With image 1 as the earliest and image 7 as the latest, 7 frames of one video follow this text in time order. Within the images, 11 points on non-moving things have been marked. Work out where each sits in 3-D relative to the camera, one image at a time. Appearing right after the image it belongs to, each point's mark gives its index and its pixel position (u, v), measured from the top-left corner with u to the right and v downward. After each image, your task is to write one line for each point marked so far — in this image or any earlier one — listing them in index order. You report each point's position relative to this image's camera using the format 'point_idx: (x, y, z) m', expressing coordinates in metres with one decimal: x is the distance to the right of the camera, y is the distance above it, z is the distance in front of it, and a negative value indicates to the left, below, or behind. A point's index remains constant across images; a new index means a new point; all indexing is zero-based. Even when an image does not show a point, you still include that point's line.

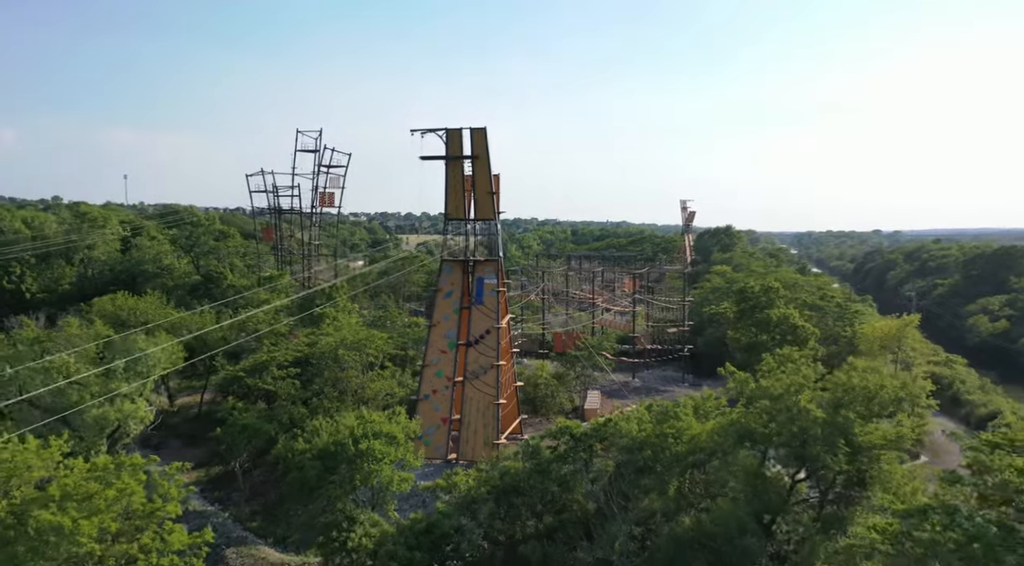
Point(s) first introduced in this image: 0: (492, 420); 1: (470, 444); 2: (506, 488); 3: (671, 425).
0: (-0.5, -3.5, +19.3) m
1: (-1.1, -4.1, +19.2) m
2: (0.0, -3.2, +11.1) m
3: (+2.5, -2.2, +11.7) m
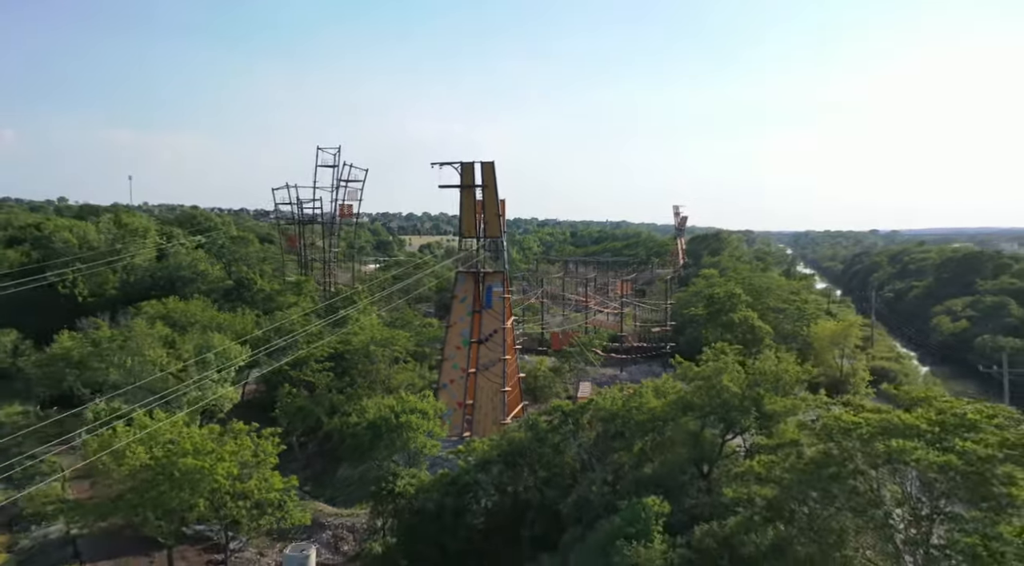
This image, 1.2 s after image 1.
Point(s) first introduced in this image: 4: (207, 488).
0: (-0.4, -3.7, +23.2) m
1: (-1.0, -4.3, +23.2) m
2: (+0.1, -3.5, +15.1) m
3: (+2.6, -2.4, +15.7) m
4: (-5.8, -3.8, +14.4) m
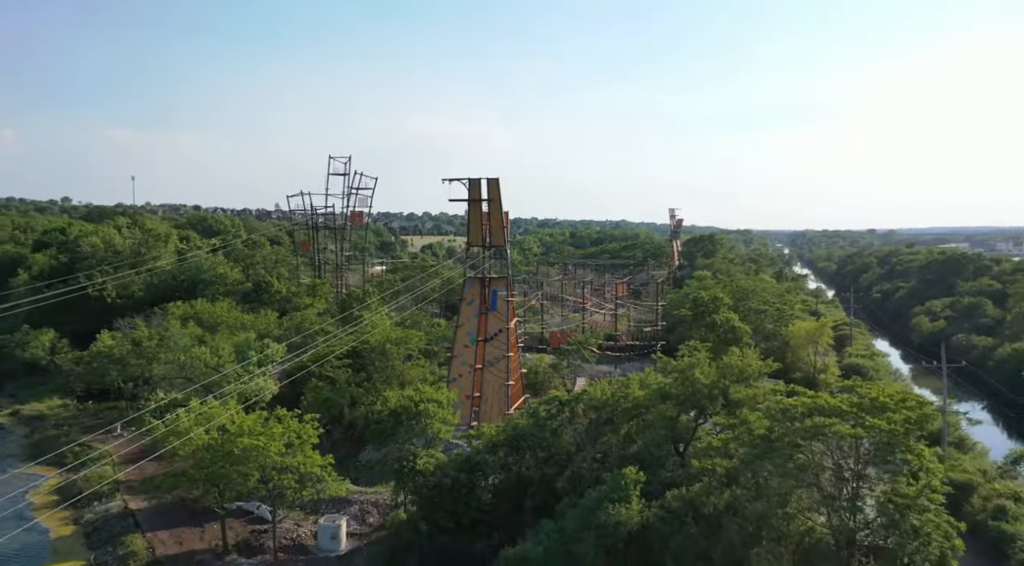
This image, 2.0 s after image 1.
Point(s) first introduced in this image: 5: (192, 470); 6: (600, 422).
0: (-0.3, -3.9, +25.8) m
1: (-0.9, -4.5, +25.8) m
2: (+0.2, -3.7, +17.7) m
3: (+2.7, -2.6, +18.3) m
4: (-5.7, -4.0, +17.0) m
5: (-7.5, -4.5, +18.1) m
6: (+2.1, -3.3, +18.1) m
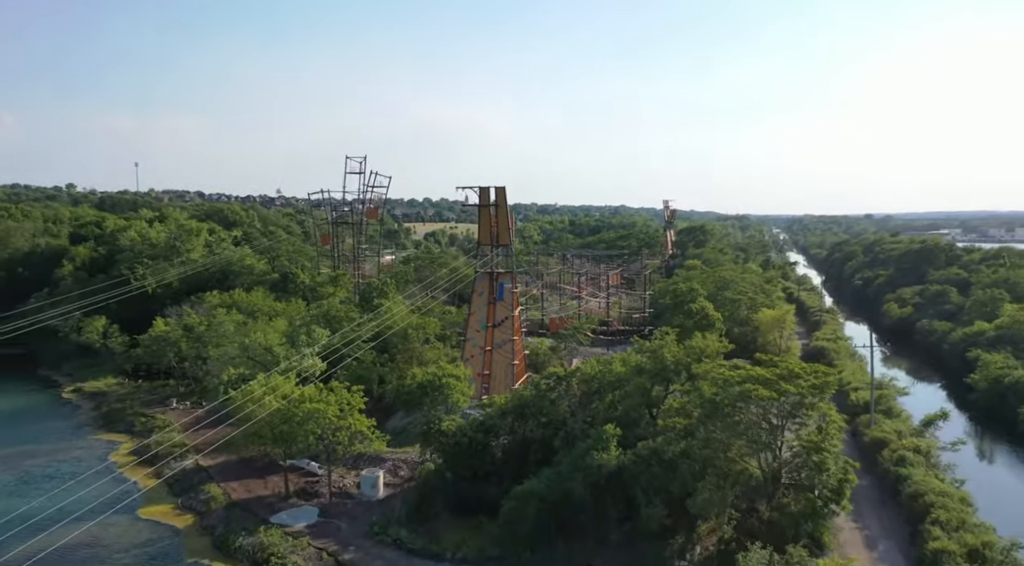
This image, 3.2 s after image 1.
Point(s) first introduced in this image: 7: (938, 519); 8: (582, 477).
0: (-0.2, -3.7, +30.2) m
1: (-0.7, -4.2, +30.2) m
2: (+0.4, -3.6, +22.1) m
3: (+2.9, -2.5, +22.6) m
4: (-5.5, -4.0, +21.4) m
5: (-7.3, -4.4, +22.5) m
6: (+2.3, -3.3, +22.4) m
7: (+9.3, -5.1, +16.4) m
8: (+1.7, -4.7, +18.2) m
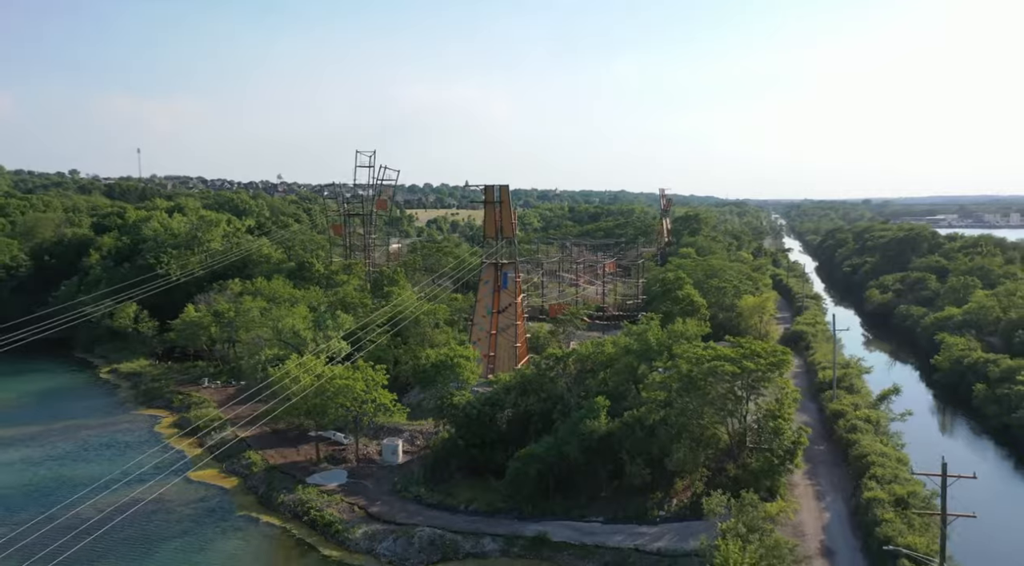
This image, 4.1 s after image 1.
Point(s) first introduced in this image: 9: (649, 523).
0: (0.0, -3.2, +33.3) m
1: (-0.6, -3.8, +33.3) m
2: (+0.5, -3.3, +25.2) m
3: (+3.0, -2.2, +25.7) m
4: (-5.3, -3.7, +24.5) m
5: (-7.2, -4.1, +25.6) m
6: (+2.4, -3.0, +25.5) m
7: (+9.4, -4.9, +19.6) m
8: (+1.8, -4.5, +21.3) m
9: (+3.6, -6.3, +19.9) m
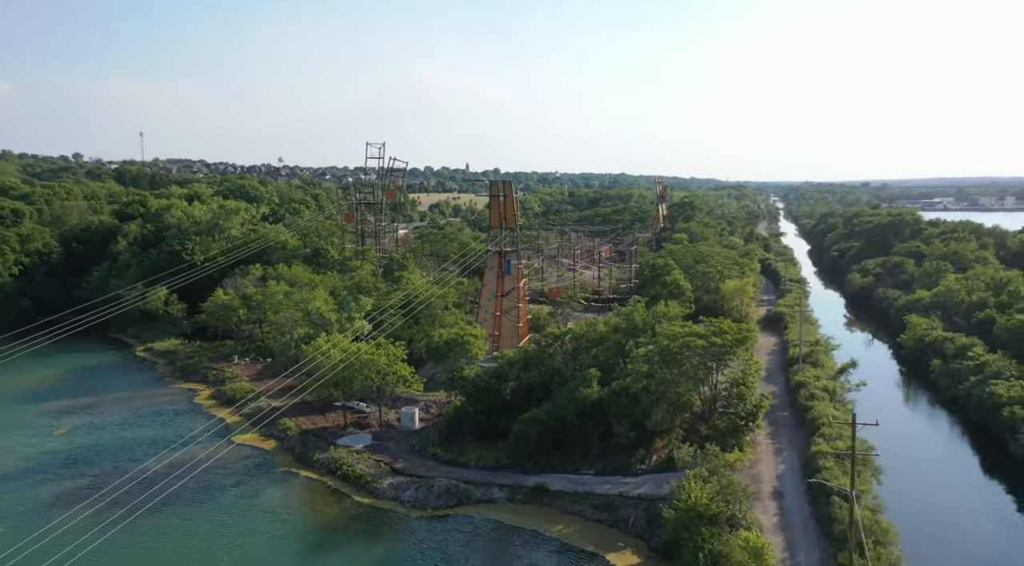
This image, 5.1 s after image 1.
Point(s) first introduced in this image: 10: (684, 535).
0: (+0.1, -2.5, +36.8) m
1: (-0.4, -3.1, +36.9) m
2: (+0.7, -2.8, +28.7) m
3: (+3.1, -1.7, +29.2) m
4: (-5.2, -3.2, +28.0) m
5: (-7.1, -3.6, +29.2) m
6: (+2.5, -2.5, +29.1) m
7: (+9.5, -4.6, +23.1) m
8: (+2.0, -4.1, +24.9) m
9: (+3.7, -6.0, +23.5) m
10: (+4.1, -6.0, +18.1) m
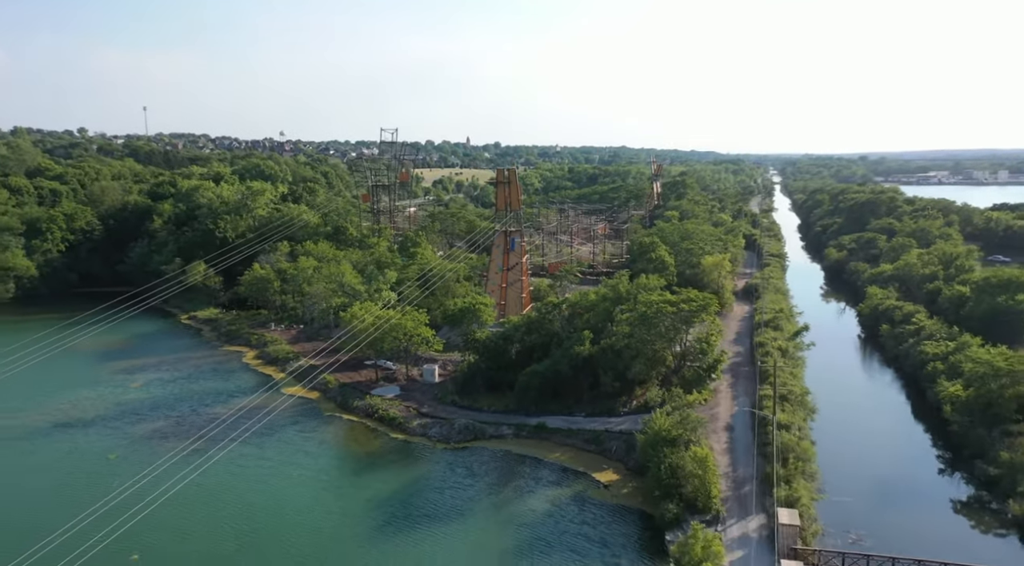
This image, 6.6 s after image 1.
0: (+0.4, -1.2, +42.2) m
1: (-0.2, -1.7, +42.2) m
2: (+0.9, -1.8, +34.1) m
3: (+3.4, -0.6, +34.5) m
4: (-5.0, -2.2, +33.4) m
5: (-6.8, -2.5, +34.6) m
6: (+2.8, -1.4, +34.4) m
7: (+9.7, -3.7, +28.5) m
8: (+2.2, -3.1, +30.3) m
9: (+4.0, -5.1, +29.0) m
10: (+4.3, -5.3, +23.5) m
